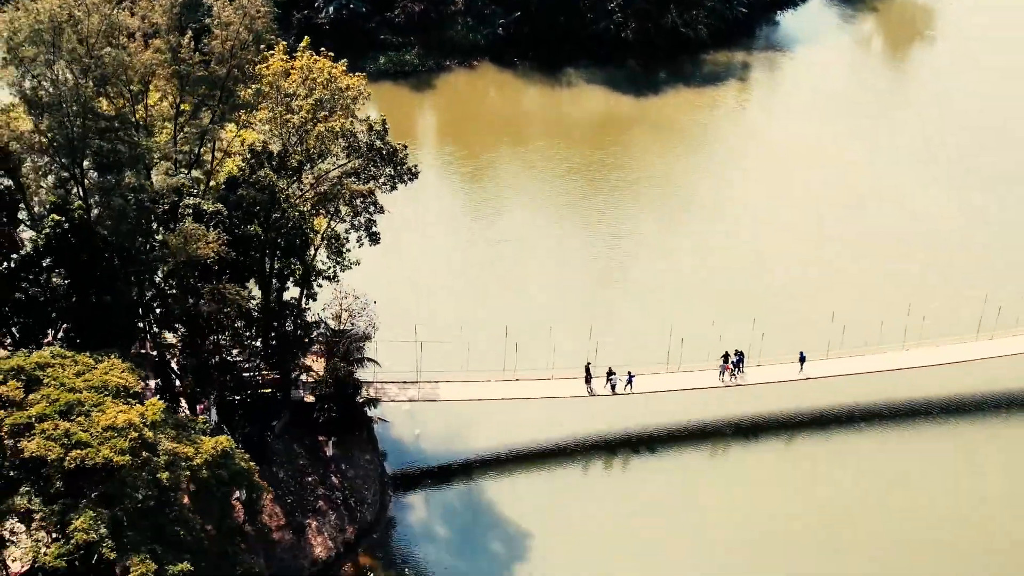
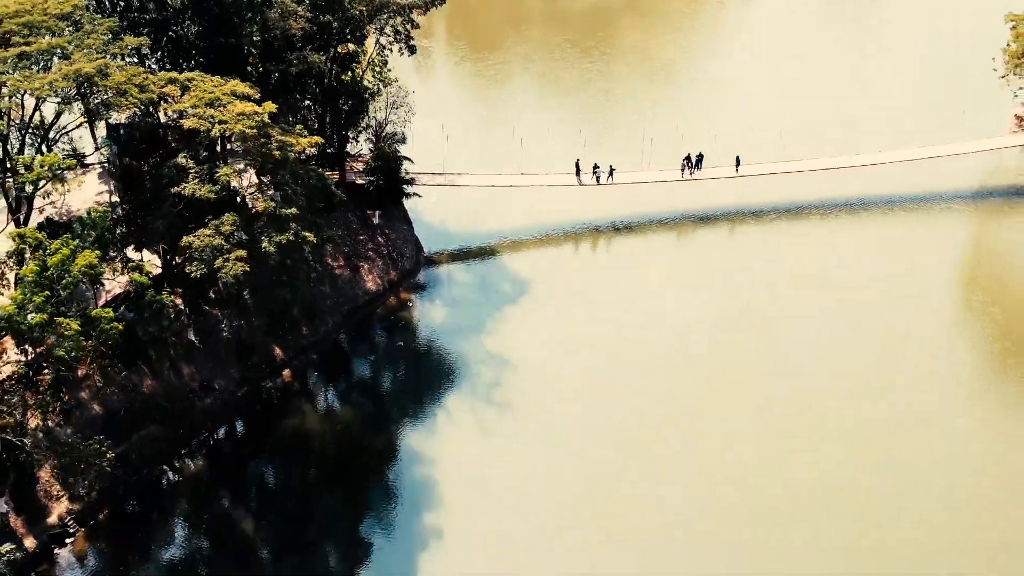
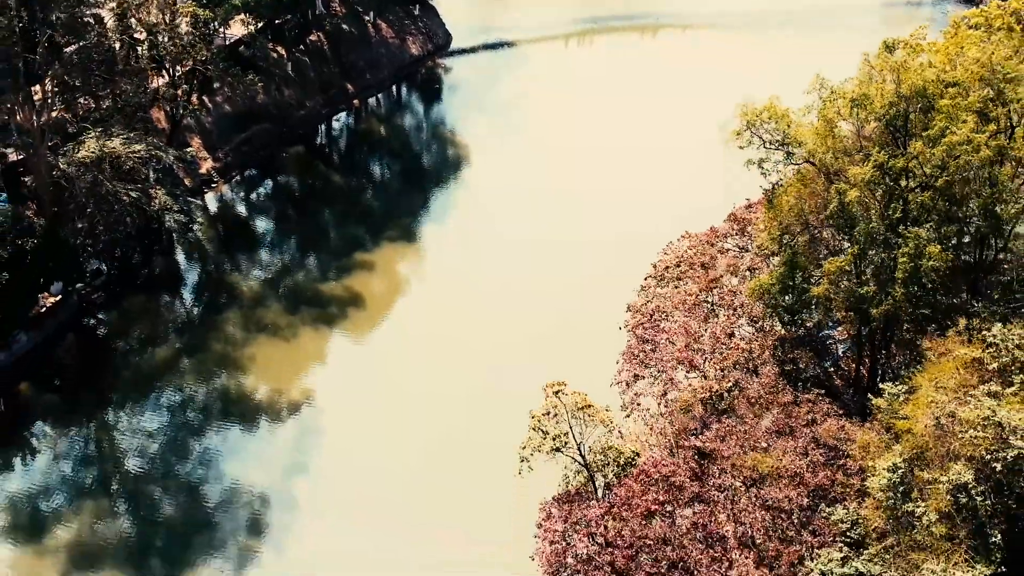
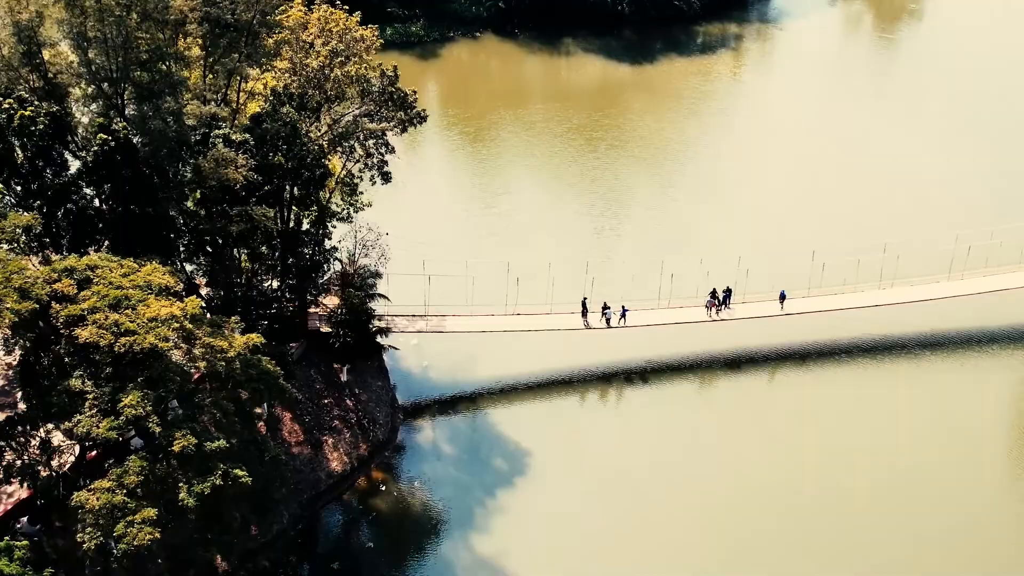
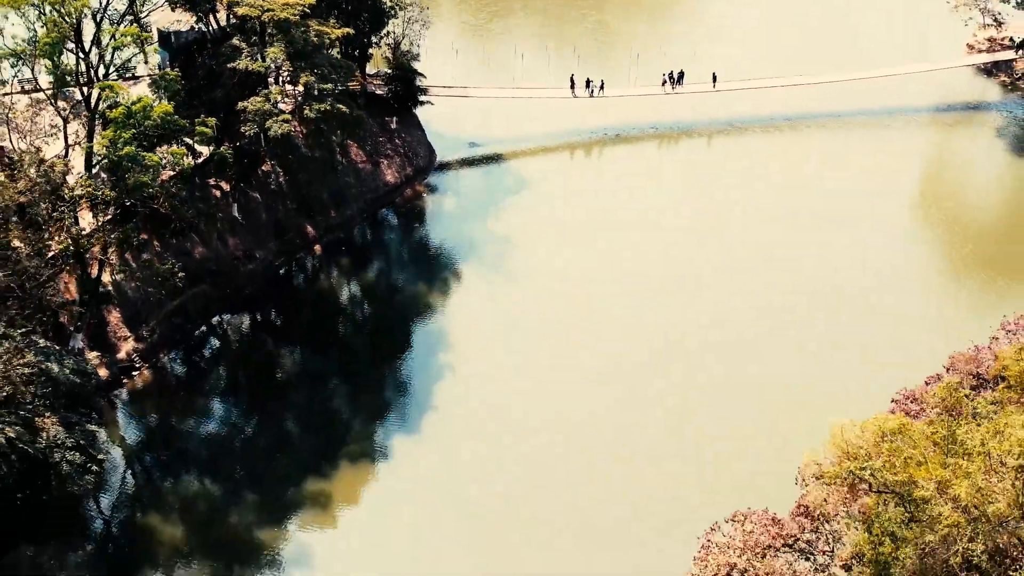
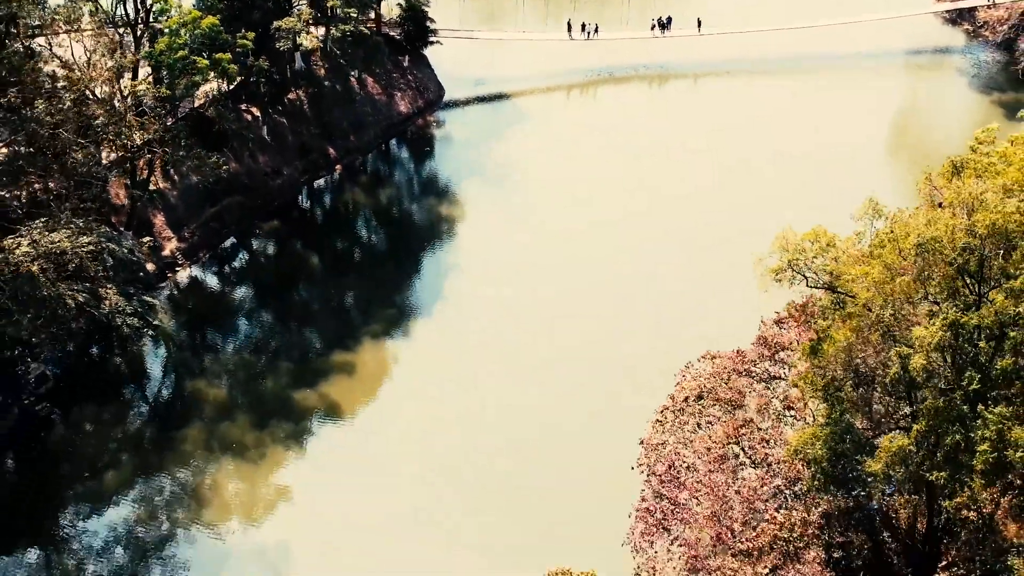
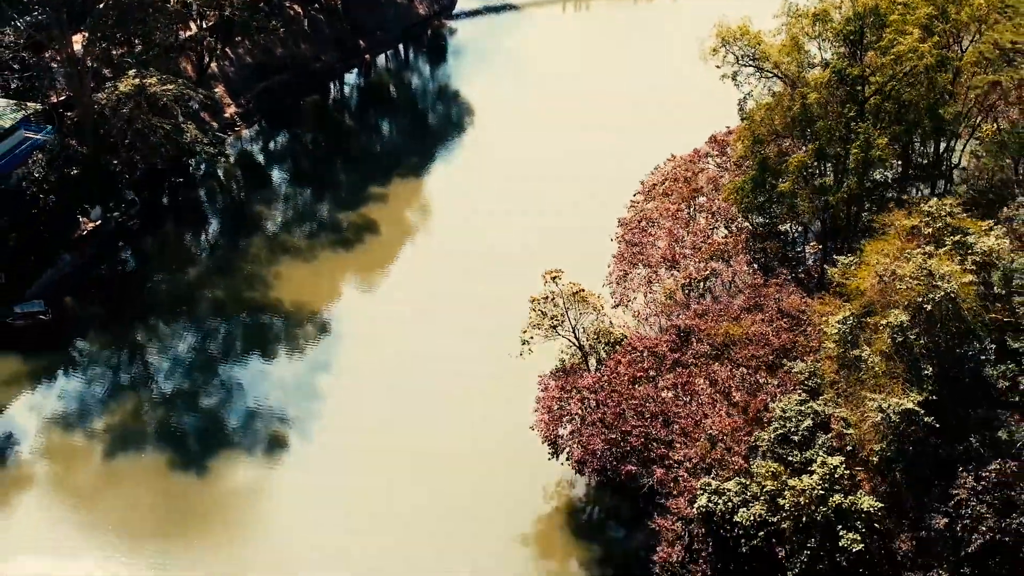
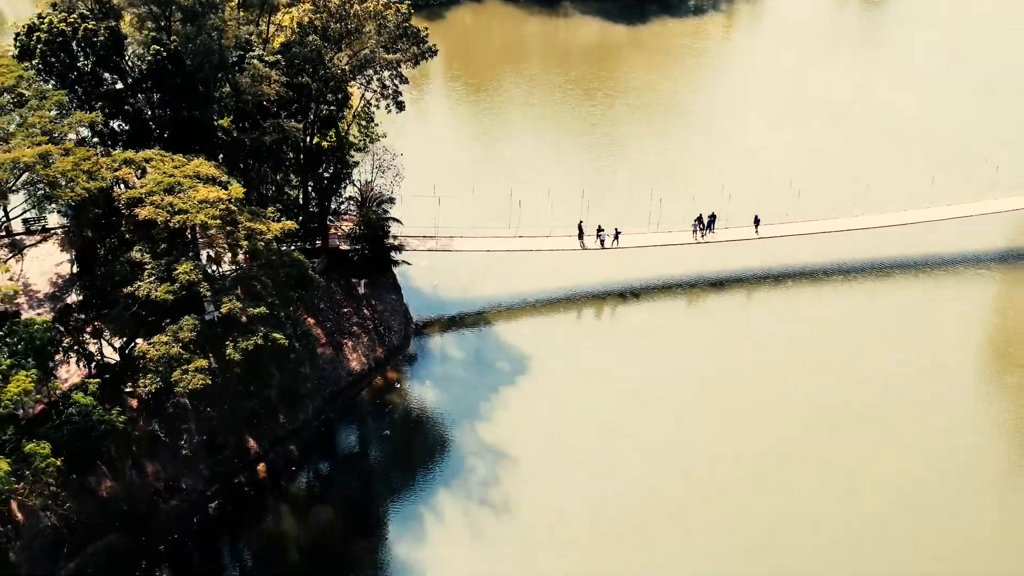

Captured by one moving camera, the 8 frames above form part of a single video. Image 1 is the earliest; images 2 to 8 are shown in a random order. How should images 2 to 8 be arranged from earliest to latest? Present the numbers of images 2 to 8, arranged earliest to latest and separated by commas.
4, 8, 2, 5, 6, 3, 7
